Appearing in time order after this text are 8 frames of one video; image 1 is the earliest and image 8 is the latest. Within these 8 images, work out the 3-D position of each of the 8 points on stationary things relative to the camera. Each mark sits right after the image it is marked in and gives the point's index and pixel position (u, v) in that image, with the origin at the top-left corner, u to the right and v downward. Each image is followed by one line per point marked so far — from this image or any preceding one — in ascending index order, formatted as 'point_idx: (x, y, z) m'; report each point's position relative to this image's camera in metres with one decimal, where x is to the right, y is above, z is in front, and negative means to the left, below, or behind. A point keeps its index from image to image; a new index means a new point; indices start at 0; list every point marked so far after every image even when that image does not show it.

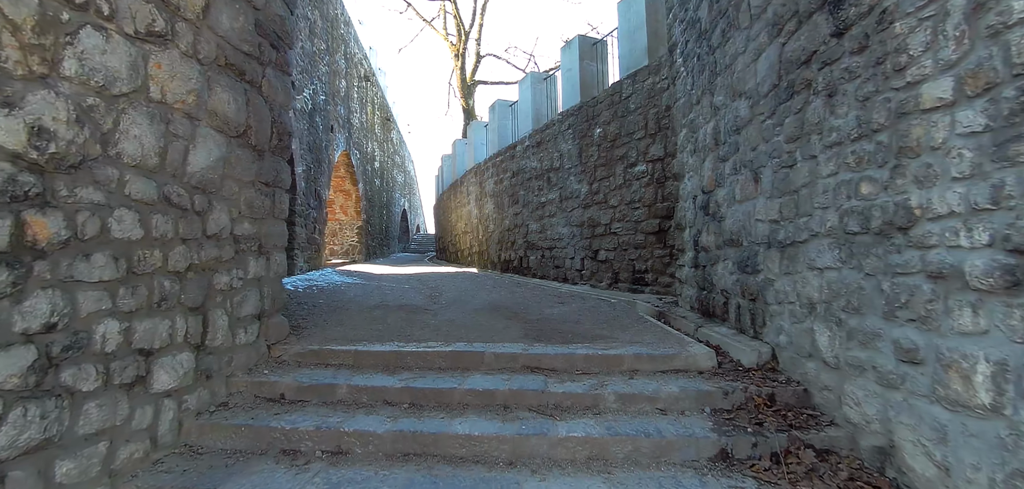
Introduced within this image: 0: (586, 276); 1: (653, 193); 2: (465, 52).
0: (+1.0, -0.4, +5.7) m
1: (+1.6, +0.6, +4.9) m
2: (-1.5, +5.8, +13.1) m
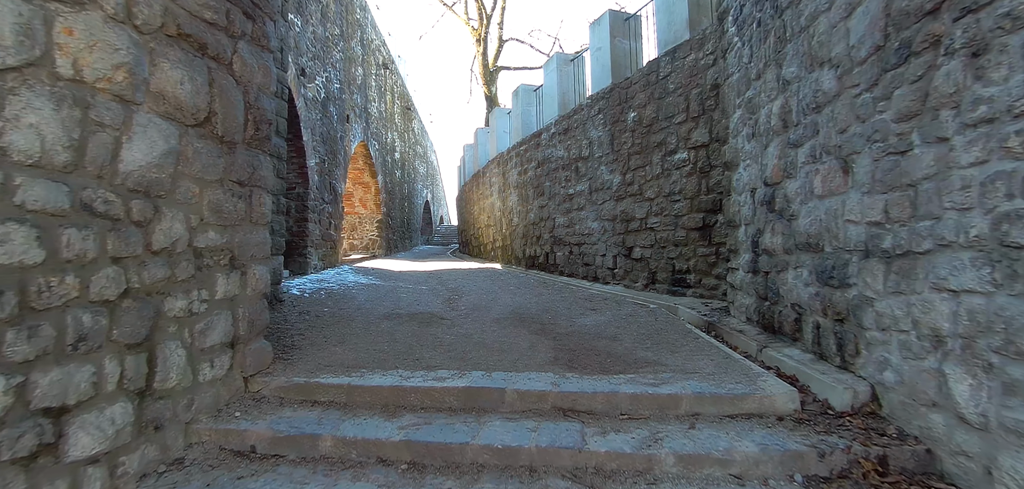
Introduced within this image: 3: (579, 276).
0: (+1.3, -0.4, +5.2) m
1: (+1.8, +0.6, +4.3) m
2: (-0.8, +6.0, +12.5) m
3: (+0.9, -0.4, +5.8) m
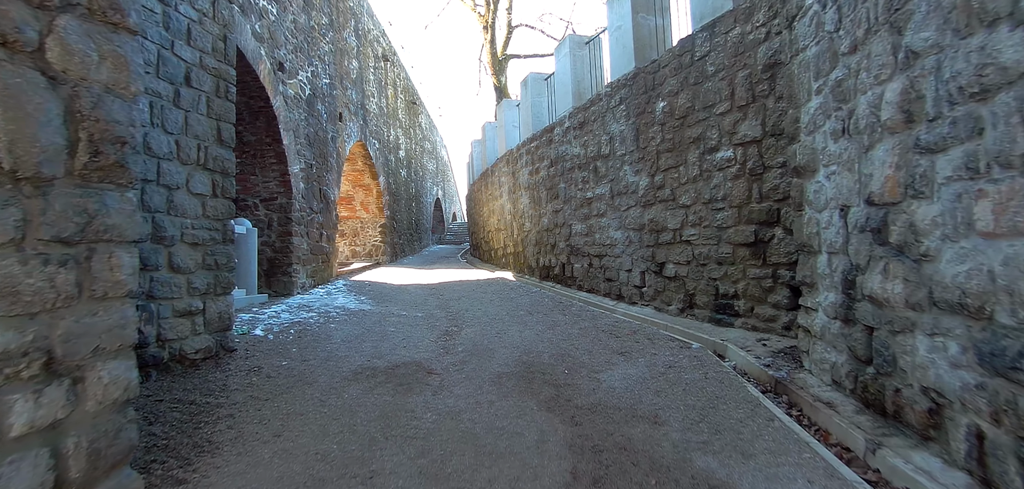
0: (+1.4, -0.5, +4.4) m
1: (+1.9, +0.4, +3.5) m
2: (-0.5, +6.0, +11.7) m
3: (+1.0, -0.6, +5.0) m
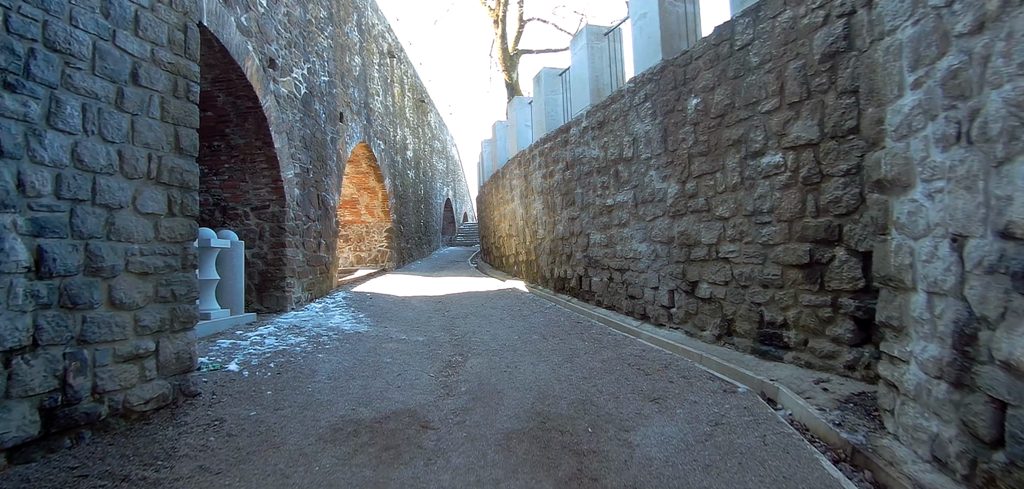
0: (+1.5, -0.7, +3.9) m
1: (+2.0, +0.3, +3.0) m
2: (-0.2, +5.9, +11.2) m
3: (+1.2, -0.7, +4.5) m
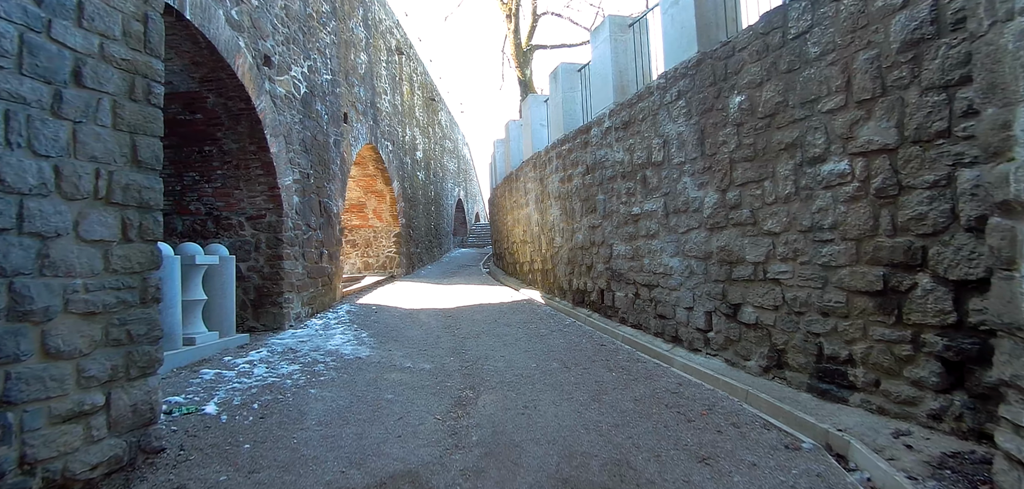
0: (+1.6, -0.8, +3.4) m
1: (+2.1, +0.2, +2.5) m
2: (+0.2, +5.8, +10.8) m
3: (+1.3, -0.8, +4.1) m
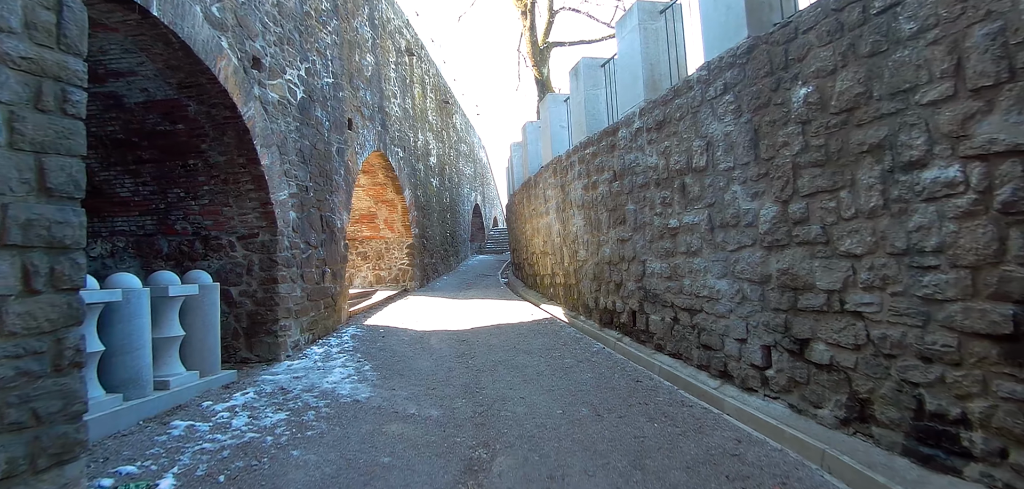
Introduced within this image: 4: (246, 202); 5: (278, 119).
0: (+1.7, -0.9, +2.9) m
1: (+2.1, 0.0, +1.9) m
2: (+0.6, +5.6, +10.3) m
3: (+1.5, -1.0, +3.5) m
4: (-2.3, +0.4, +3.8) m
5: (-2.1, +1.1, +3.9) m
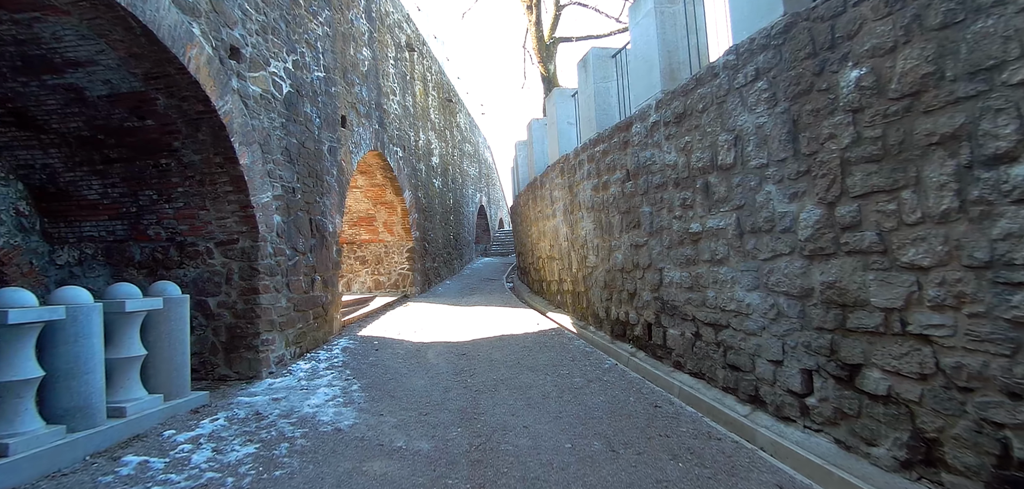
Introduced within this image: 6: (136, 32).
0: (+1.8, -1.0, +2.5) m
1: (+2.1, 0.0, +1.5) m
2: (+0.7, +5.6, +9.9) m
3: (+1.5, -1.0, +3.2) m
4: (-2.3, +0.3, +3.4) m
5: (-2.1, +1.1, +3.6) m
6: (-2.3, +1.3, +2.6) m
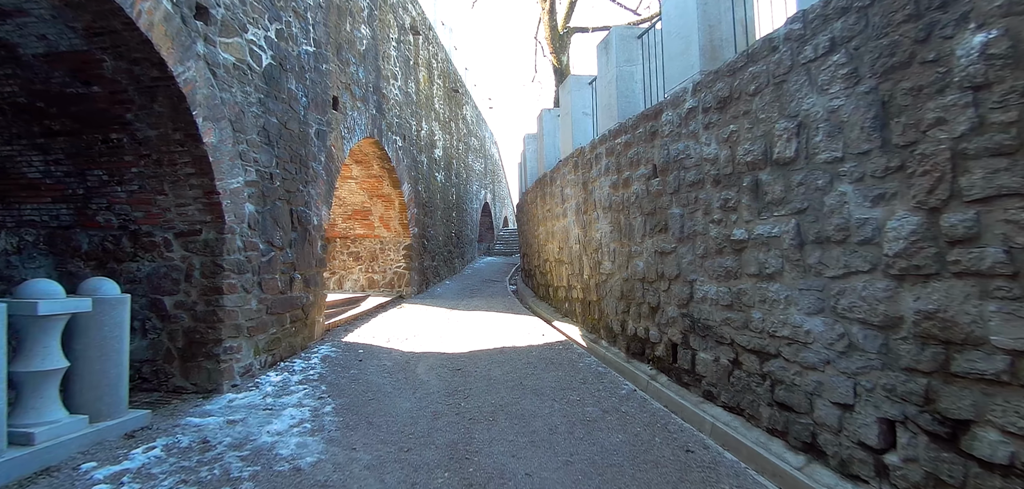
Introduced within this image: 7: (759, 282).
0: (+1.8, -1.1, +1.9) m
1: (+2.2, -0.1, +1.0) m
2: (+1.0, +5.5, +9.4) m
3: (+1.5, -1.1, +2.6) m
4: (-2.2, +0.4, +3.0) m
5: (-2.0, +1.1, +3.1) m
6: (-2.2, +1.3, +2.1) m
7: (+1.5, -0.2, +2.6) m
